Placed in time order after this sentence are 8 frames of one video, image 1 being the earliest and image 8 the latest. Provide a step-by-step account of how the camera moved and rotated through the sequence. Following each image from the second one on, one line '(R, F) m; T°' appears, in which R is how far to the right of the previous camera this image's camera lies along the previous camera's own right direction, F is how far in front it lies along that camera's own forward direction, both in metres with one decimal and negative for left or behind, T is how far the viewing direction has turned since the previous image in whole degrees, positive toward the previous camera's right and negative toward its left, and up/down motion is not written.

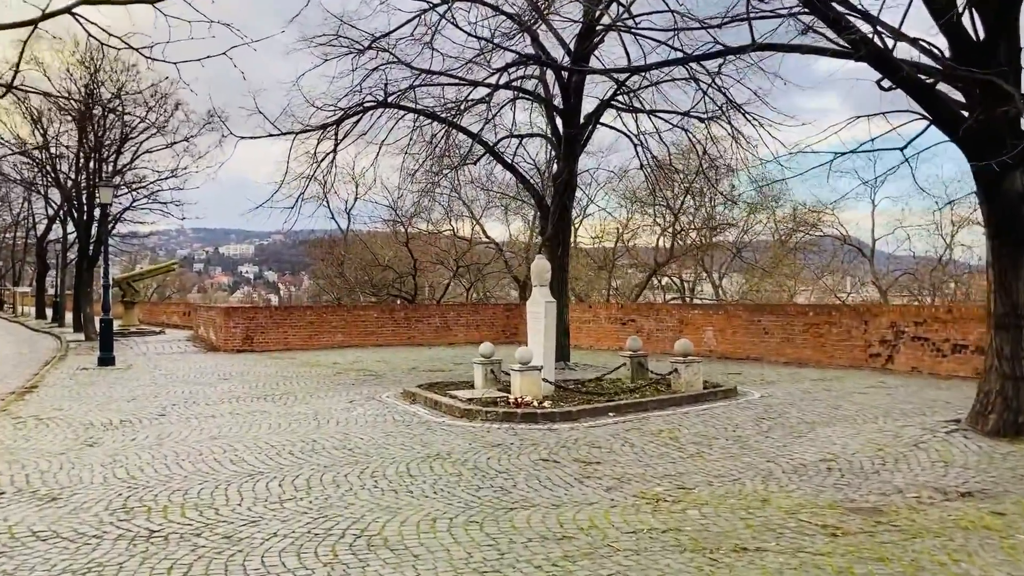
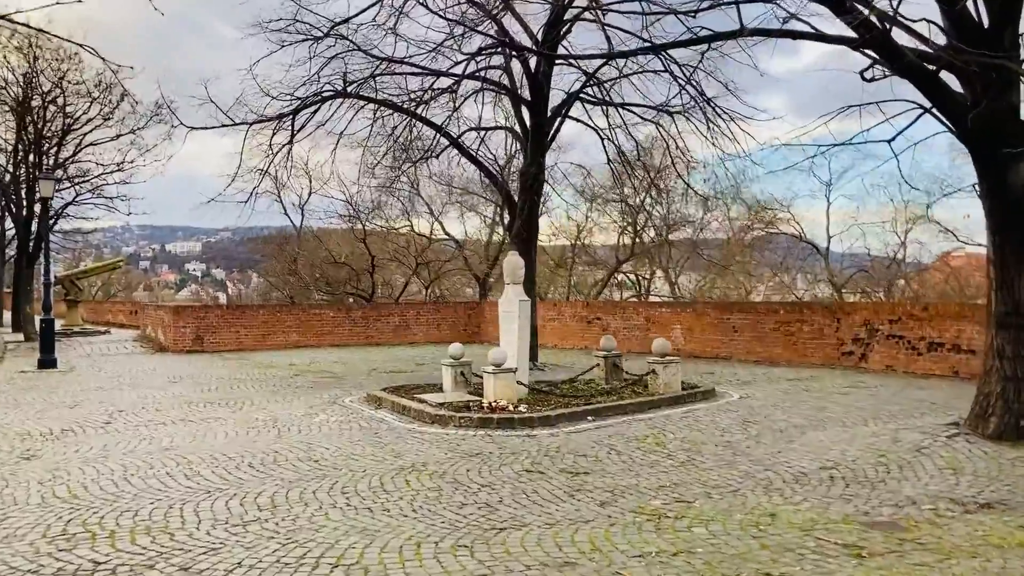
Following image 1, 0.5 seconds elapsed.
(-0.2, +0.6) m; +3°
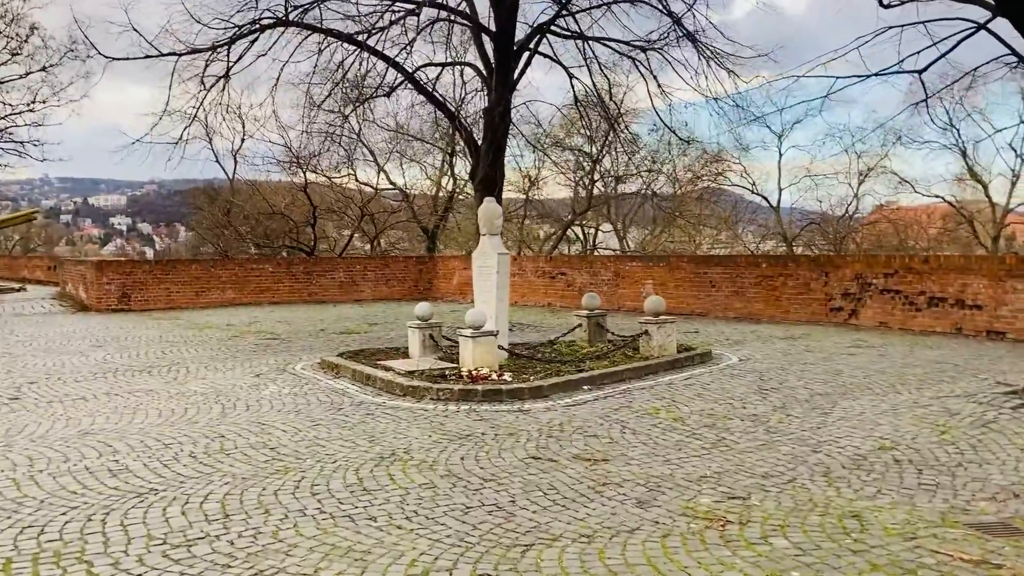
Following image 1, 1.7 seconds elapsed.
(-0.5, +1.4) m; +4°
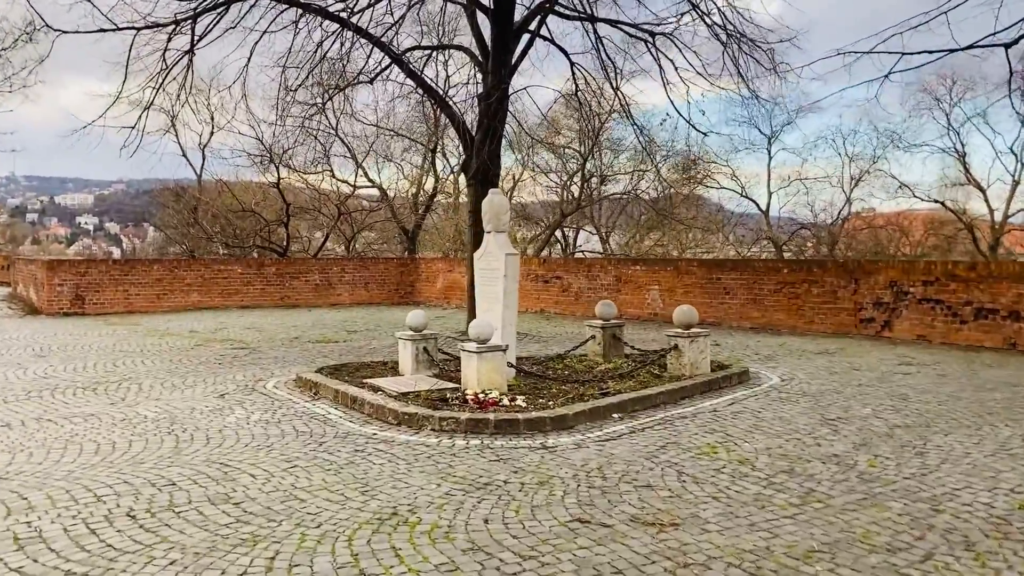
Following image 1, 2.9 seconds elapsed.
(-0.4, +1.5) m; +2°
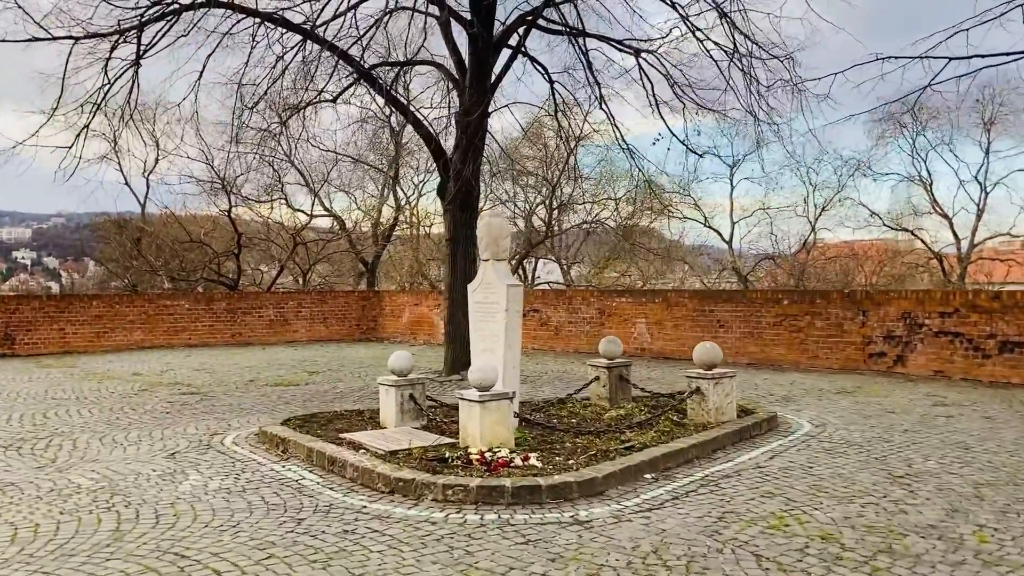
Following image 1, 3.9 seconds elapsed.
(-0.4, +1.2) m; +3°
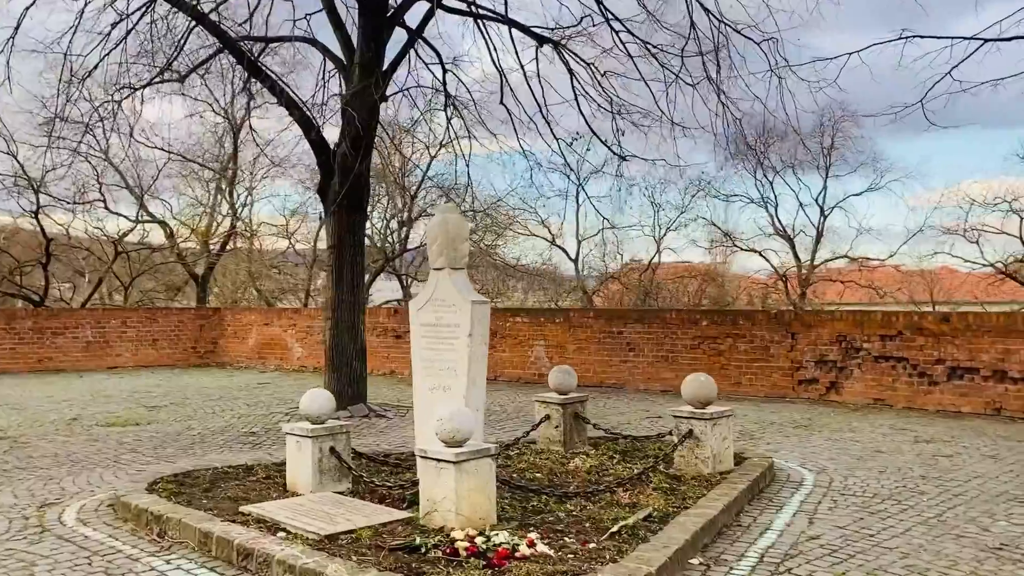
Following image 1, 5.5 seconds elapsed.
(-0.9, +1.9) m; +11°
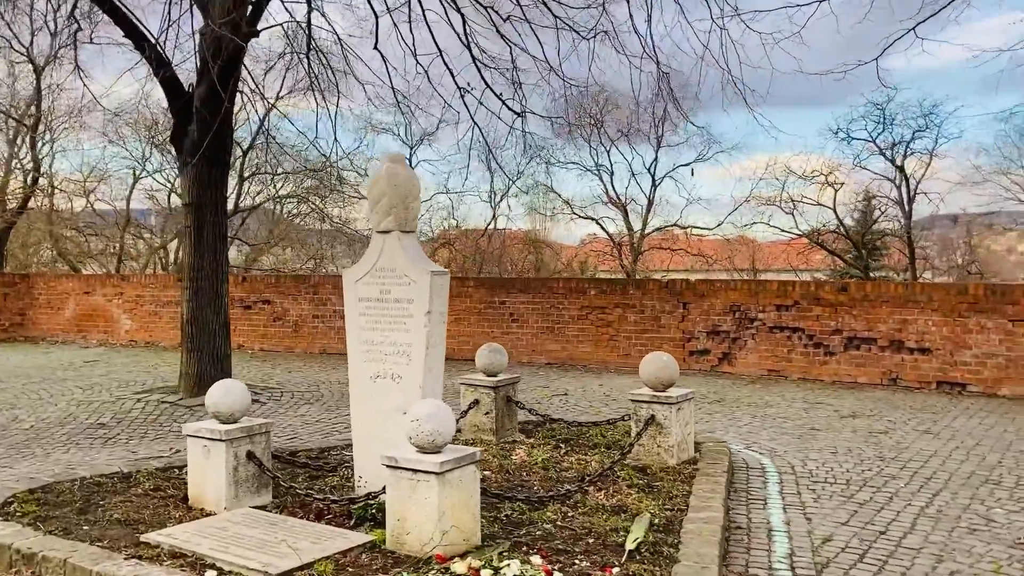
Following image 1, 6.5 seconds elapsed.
(-0.8, +1.0) m; +12°
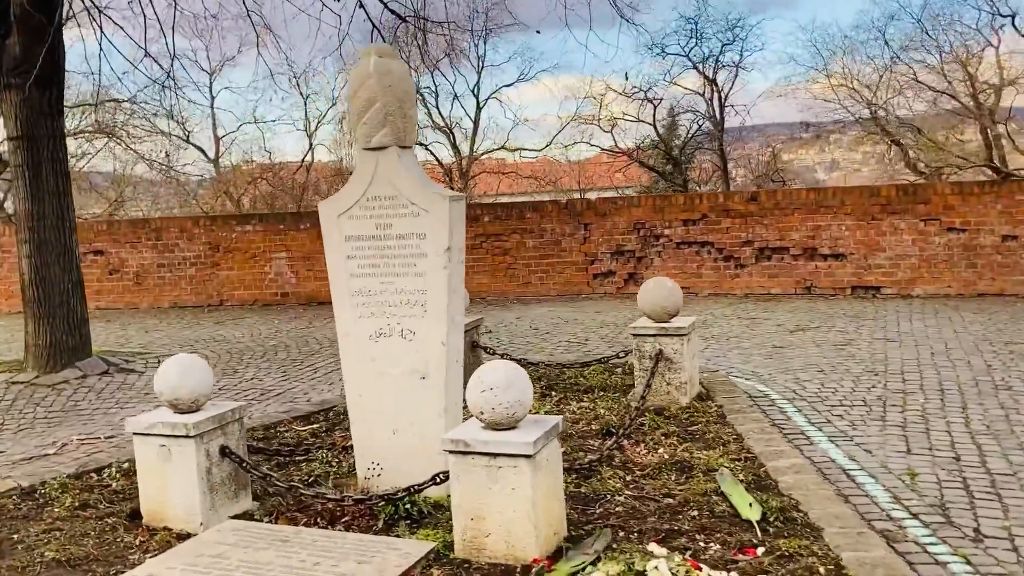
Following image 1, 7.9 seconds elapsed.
(-1.0, +1.0) m; +12°
